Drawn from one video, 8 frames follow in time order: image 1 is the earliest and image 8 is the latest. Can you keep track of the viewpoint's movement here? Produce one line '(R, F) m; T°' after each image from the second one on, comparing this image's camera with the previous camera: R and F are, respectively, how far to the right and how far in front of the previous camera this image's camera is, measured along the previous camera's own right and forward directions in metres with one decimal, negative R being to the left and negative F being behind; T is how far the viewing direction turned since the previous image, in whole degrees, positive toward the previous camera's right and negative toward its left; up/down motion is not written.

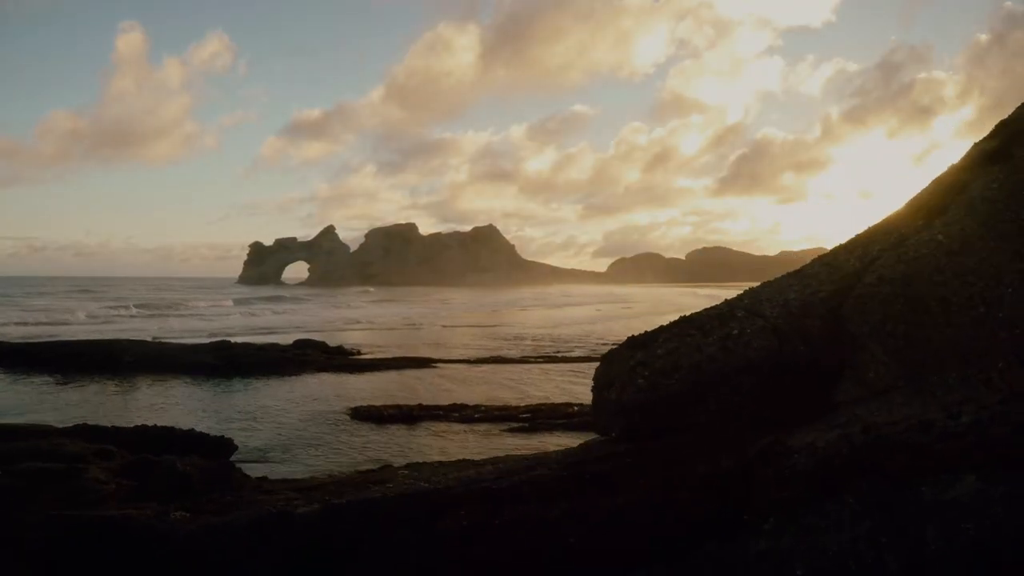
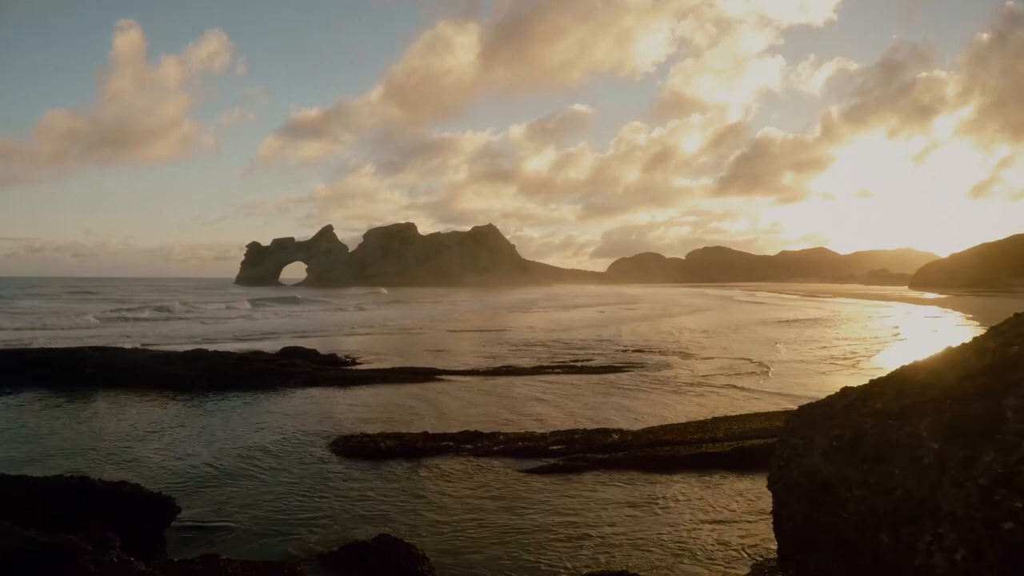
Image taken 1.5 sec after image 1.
(-0.5, +2.8) m; 0°
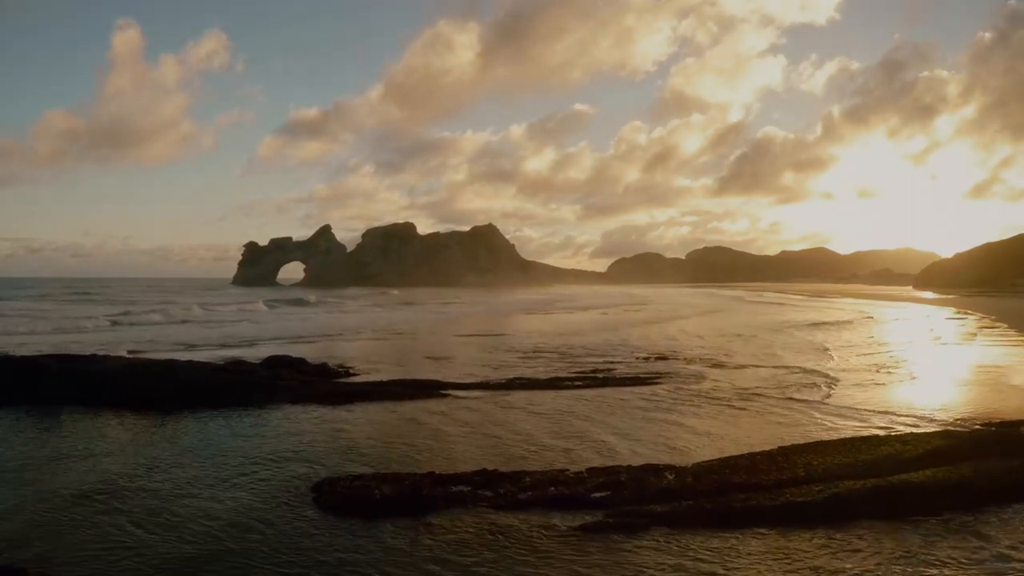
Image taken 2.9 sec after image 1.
(-0.4, +2.6) m; 0°
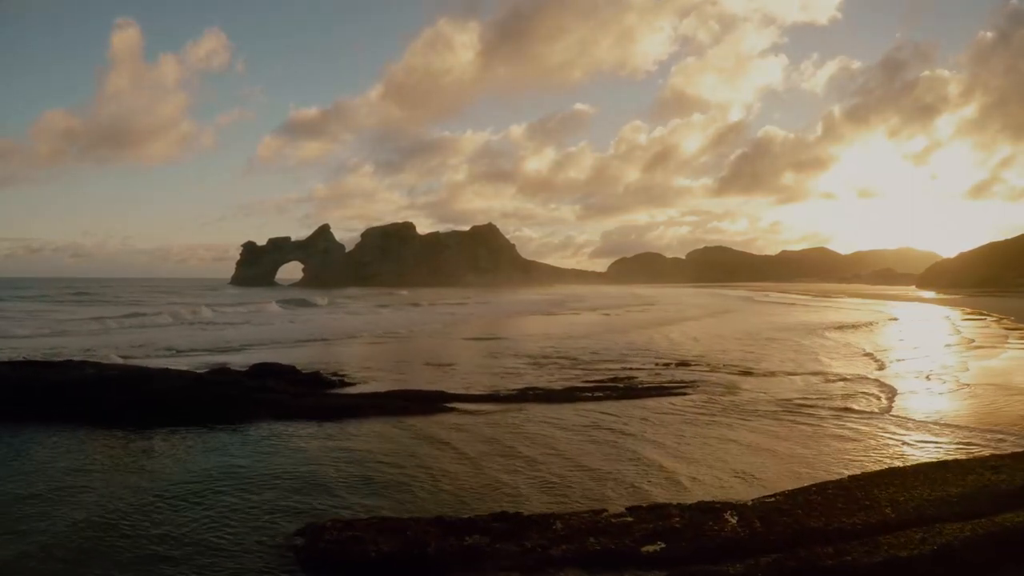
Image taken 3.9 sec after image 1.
(-0.3, +1.9) m; 0°
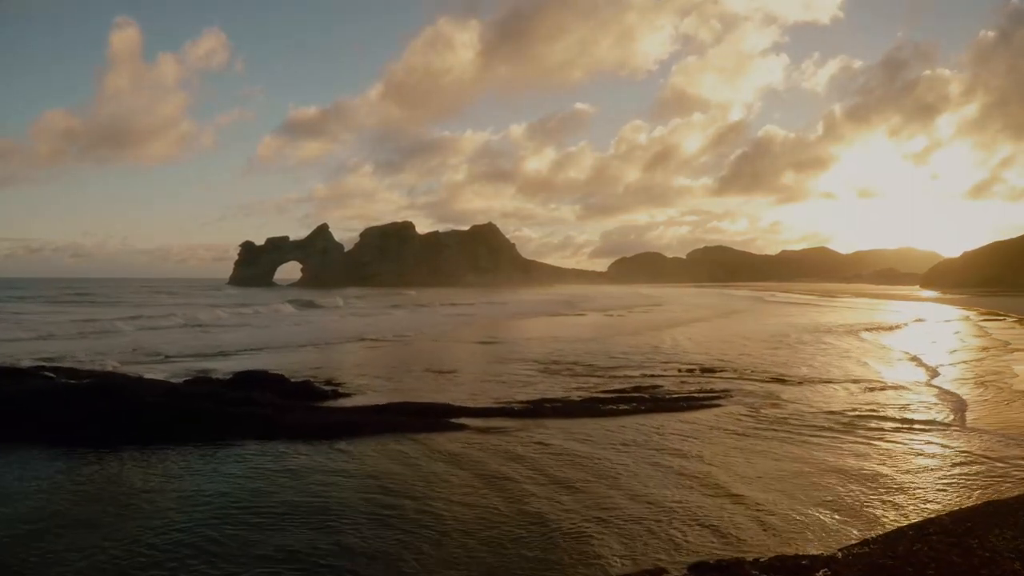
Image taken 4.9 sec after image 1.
(-0.3, +1.9) m; 0°
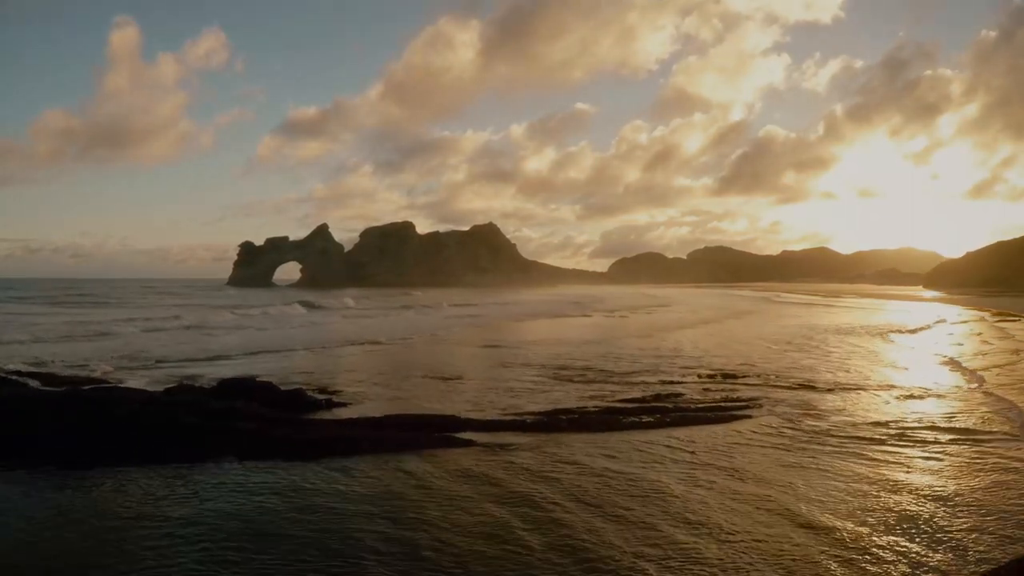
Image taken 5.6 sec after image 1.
(-0.3, +1.4) m; 0°
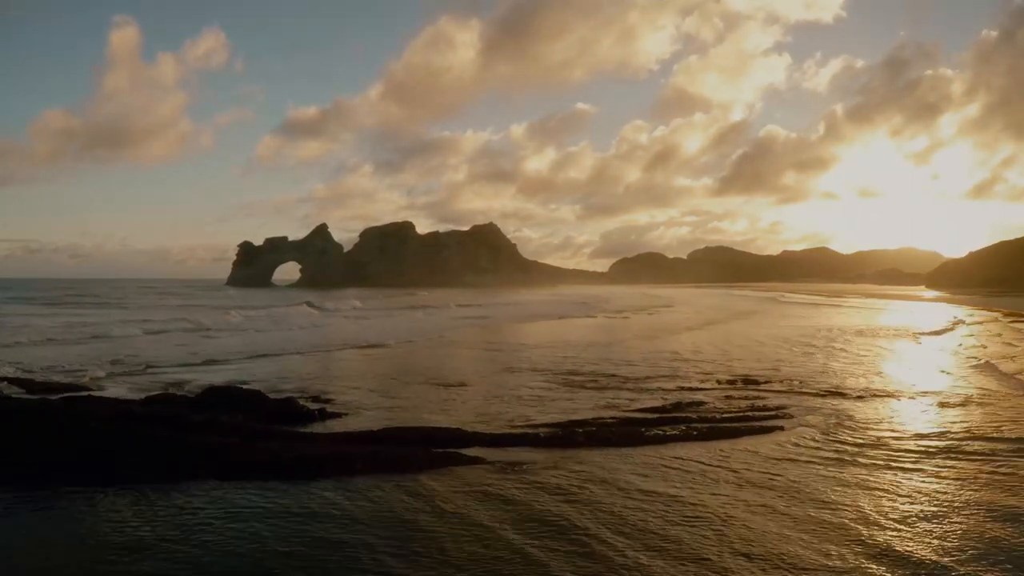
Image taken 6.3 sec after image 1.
(-0.2, +1.2) m; 0°
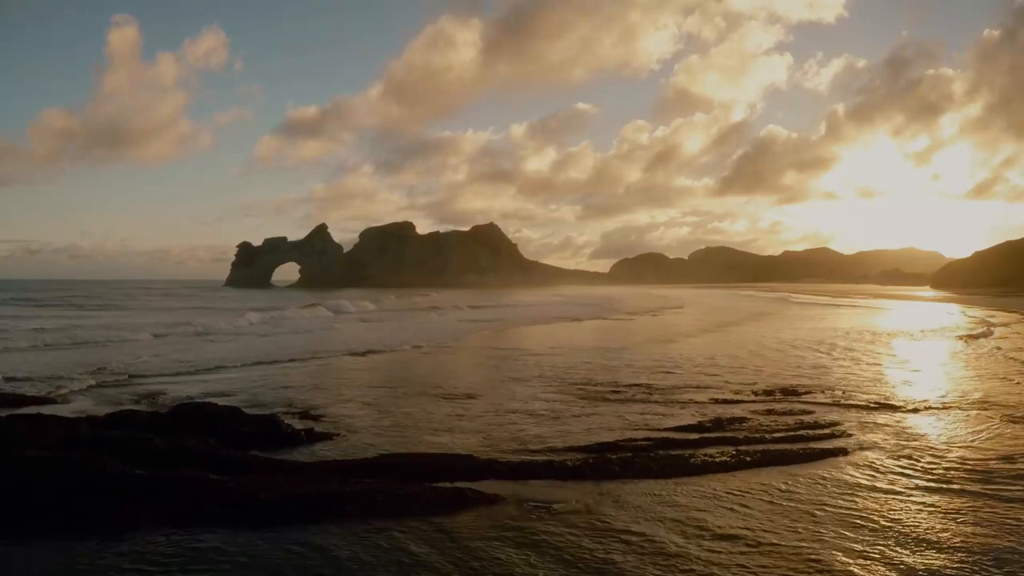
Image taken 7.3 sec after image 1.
(-0.3, +1.9) m; 0°
